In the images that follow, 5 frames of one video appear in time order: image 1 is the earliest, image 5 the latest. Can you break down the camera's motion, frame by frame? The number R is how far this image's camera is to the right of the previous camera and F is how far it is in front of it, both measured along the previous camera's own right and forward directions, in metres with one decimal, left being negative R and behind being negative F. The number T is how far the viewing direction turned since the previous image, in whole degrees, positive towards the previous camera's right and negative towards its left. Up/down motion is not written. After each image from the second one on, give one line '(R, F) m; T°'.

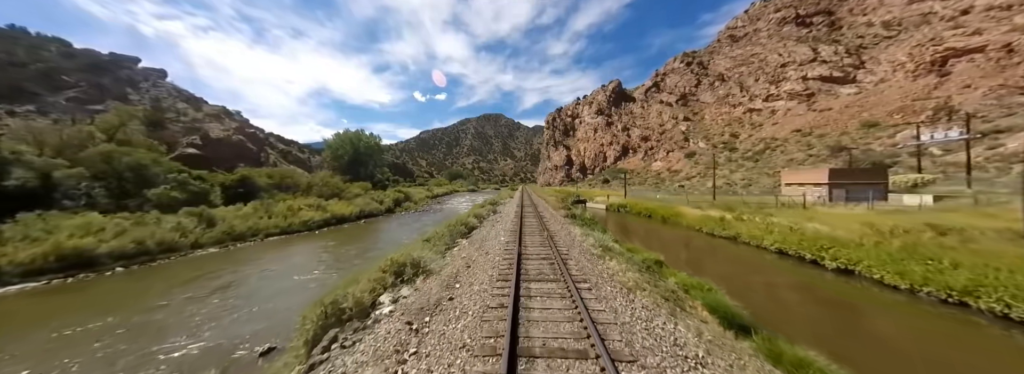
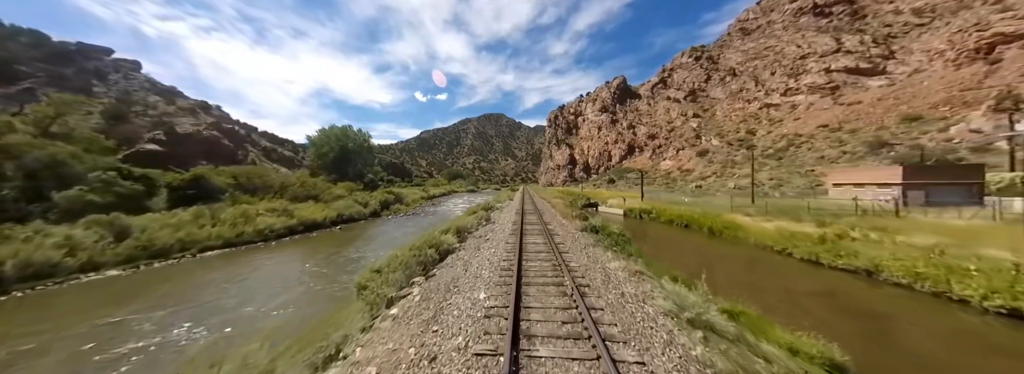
(+0.2, +4.0) m; 0°
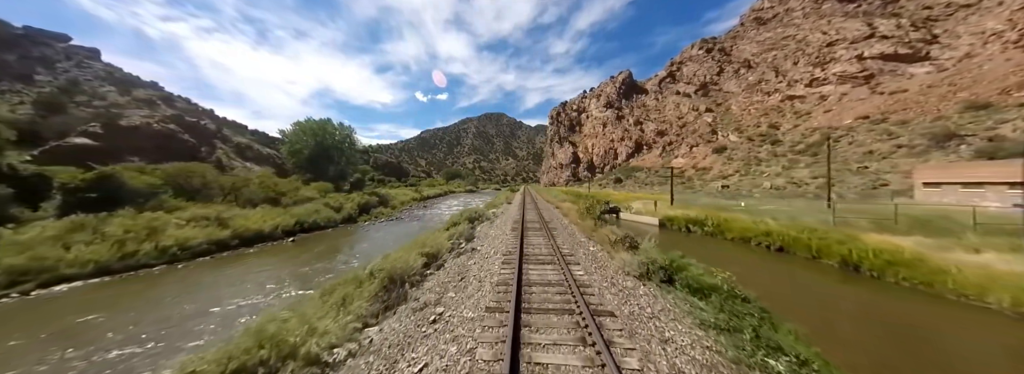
(+0.3, +5.1) m; 0°
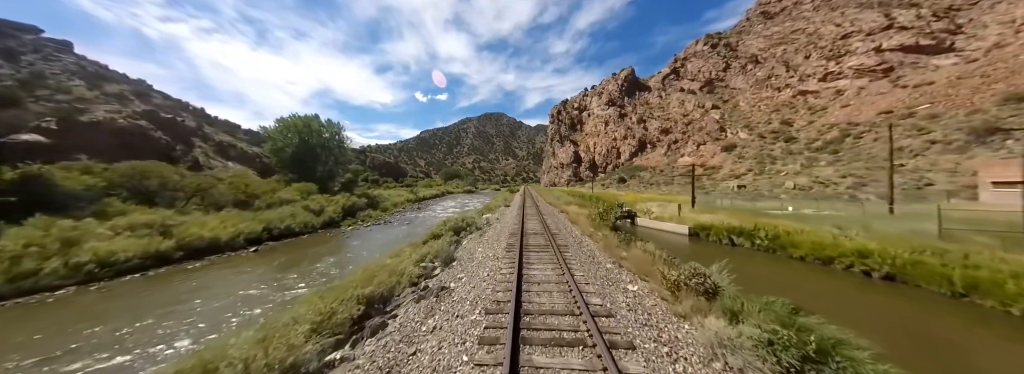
(+0.2, +2.7) m; 0°
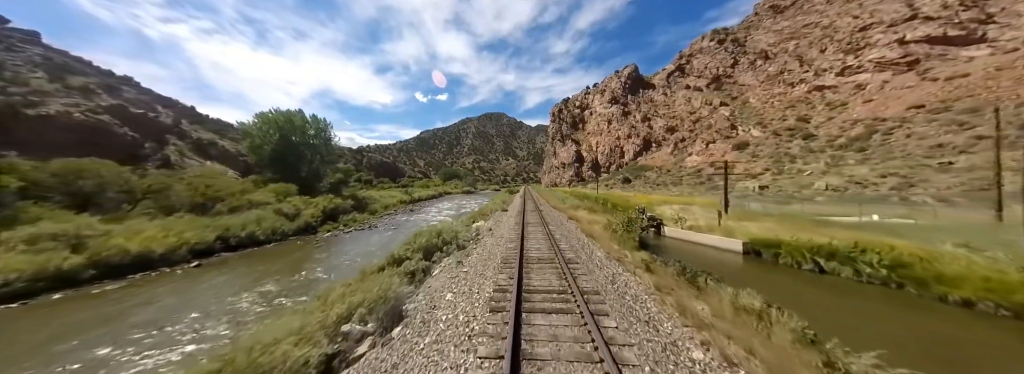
(+0.2, +2.9) m; 0°
